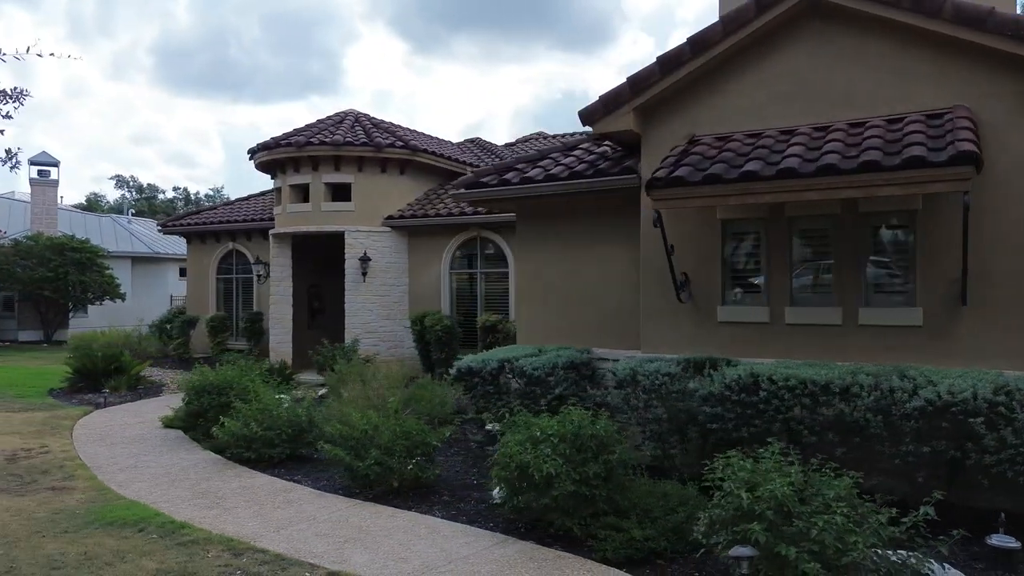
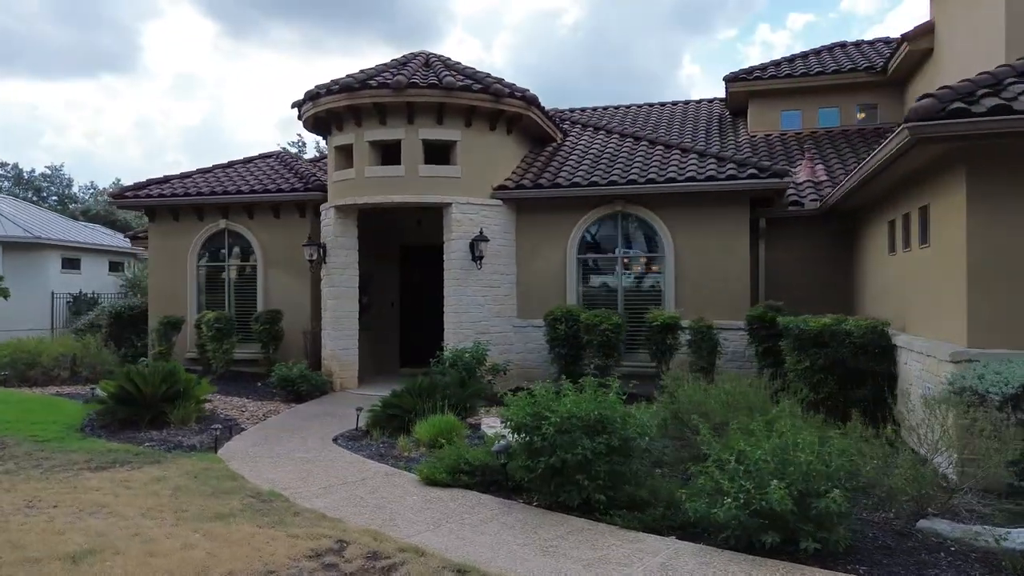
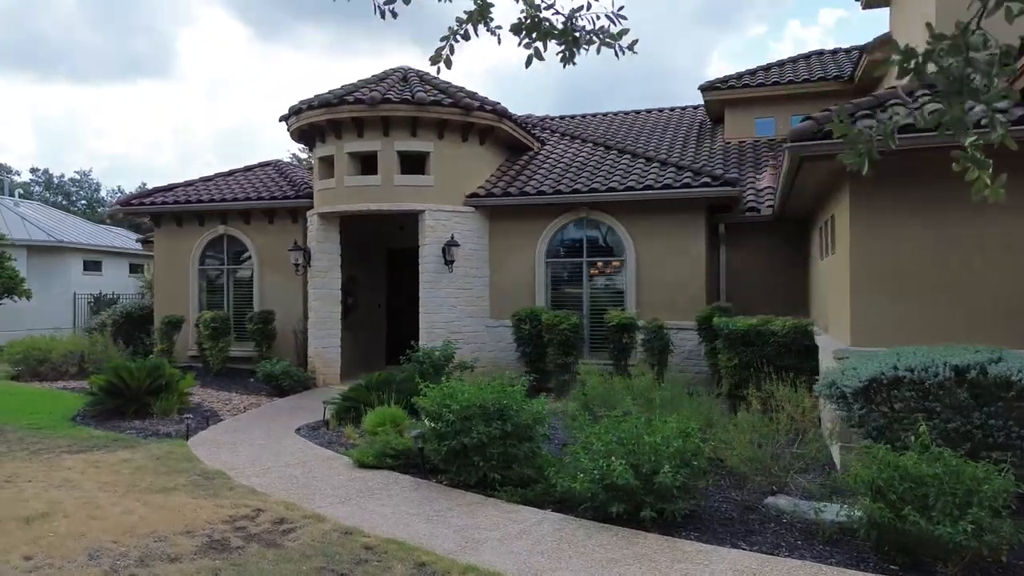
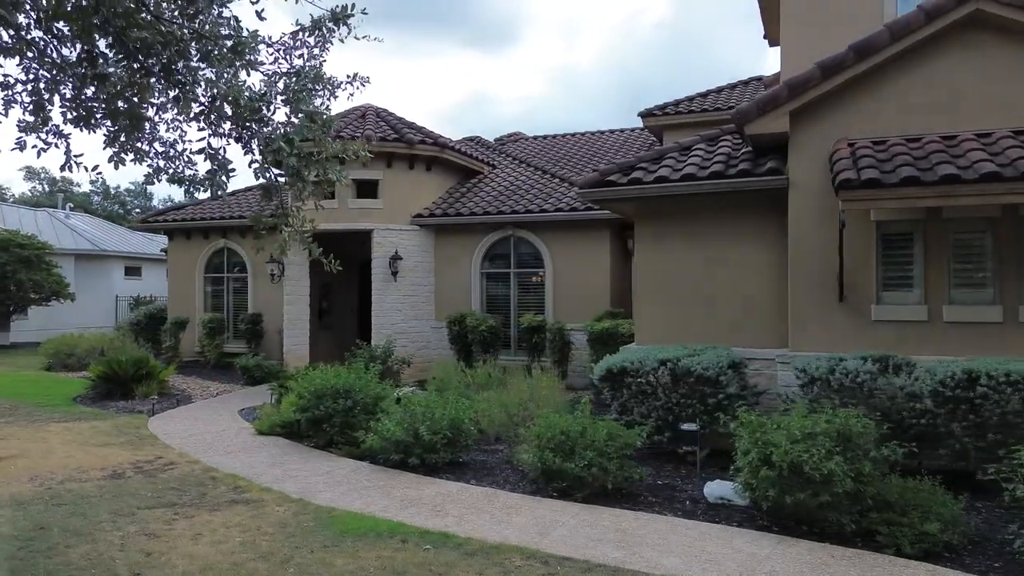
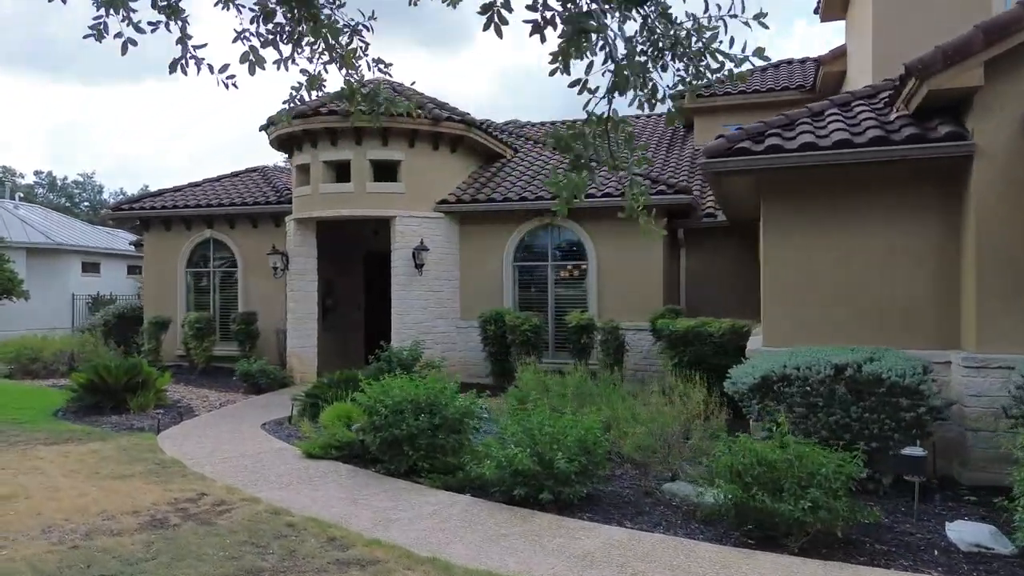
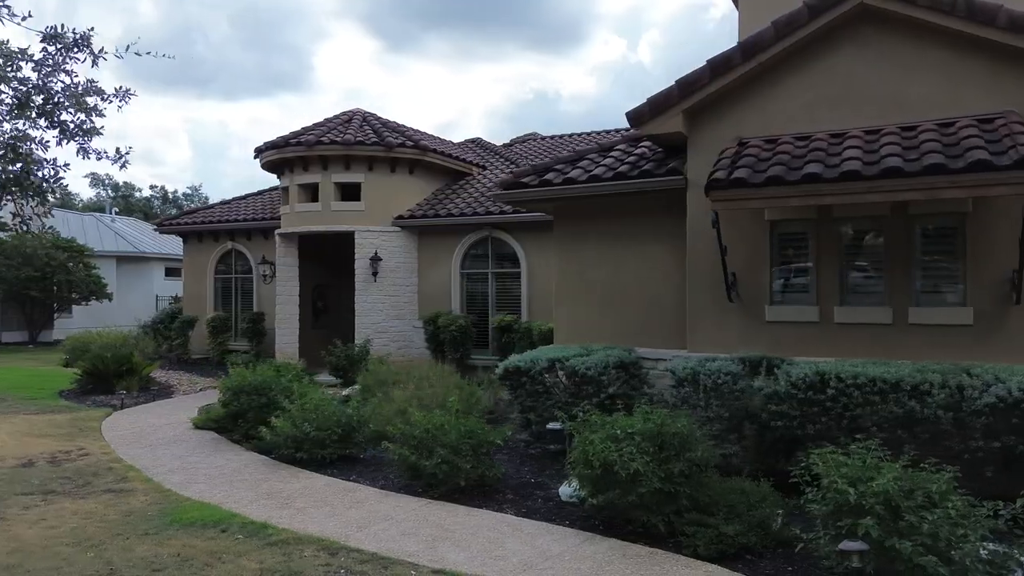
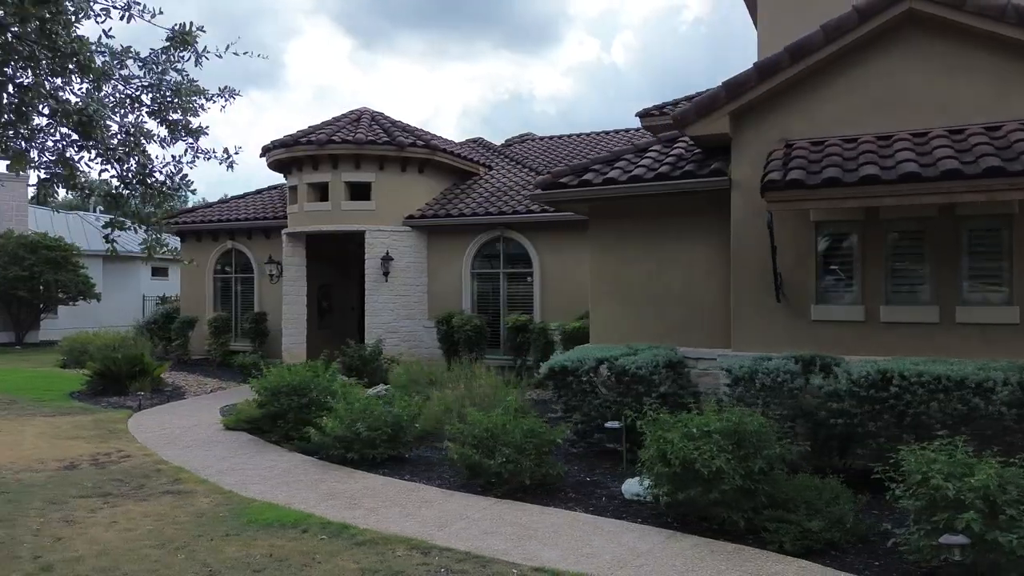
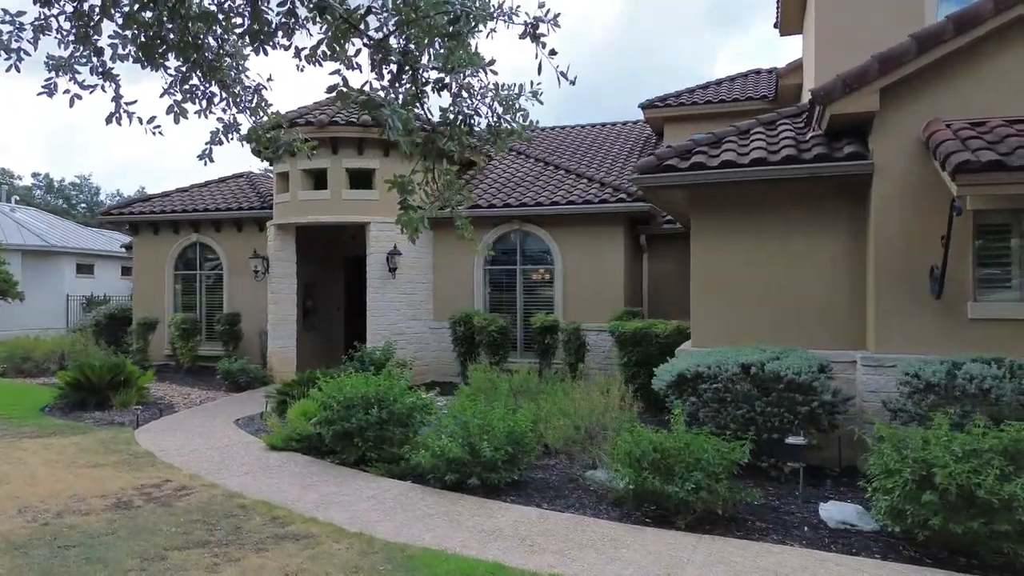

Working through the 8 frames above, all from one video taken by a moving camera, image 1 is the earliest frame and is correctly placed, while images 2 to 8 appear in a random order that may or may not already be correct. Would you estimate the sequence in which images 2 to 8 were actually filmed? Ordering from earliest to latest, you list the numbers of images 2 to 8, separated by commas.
6, 7, 4, 8, 5, 3, 2
